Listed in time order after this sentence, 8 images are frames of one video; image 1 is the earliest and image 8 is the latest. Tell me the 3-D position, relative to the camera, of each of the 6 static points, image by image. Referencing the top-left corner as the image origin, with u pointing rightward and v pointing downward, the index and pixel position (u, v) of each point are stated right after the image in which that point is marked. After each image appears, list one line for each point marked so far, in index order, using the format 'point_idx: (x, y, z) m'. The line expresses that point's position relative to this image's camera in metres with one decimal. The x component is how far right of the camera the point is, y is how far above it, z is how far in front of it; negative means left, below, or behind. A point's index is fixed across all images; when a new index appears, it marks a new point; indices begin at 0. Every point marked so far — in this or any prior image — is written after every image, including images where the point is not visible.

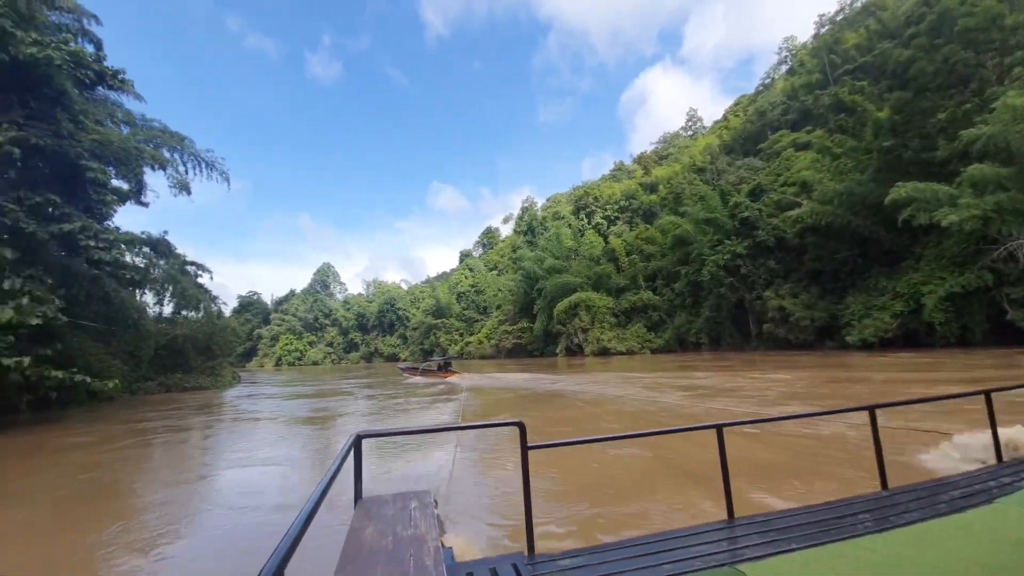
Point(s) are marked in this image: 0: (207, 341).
0: (-14.3, -2.4, +19.1) m
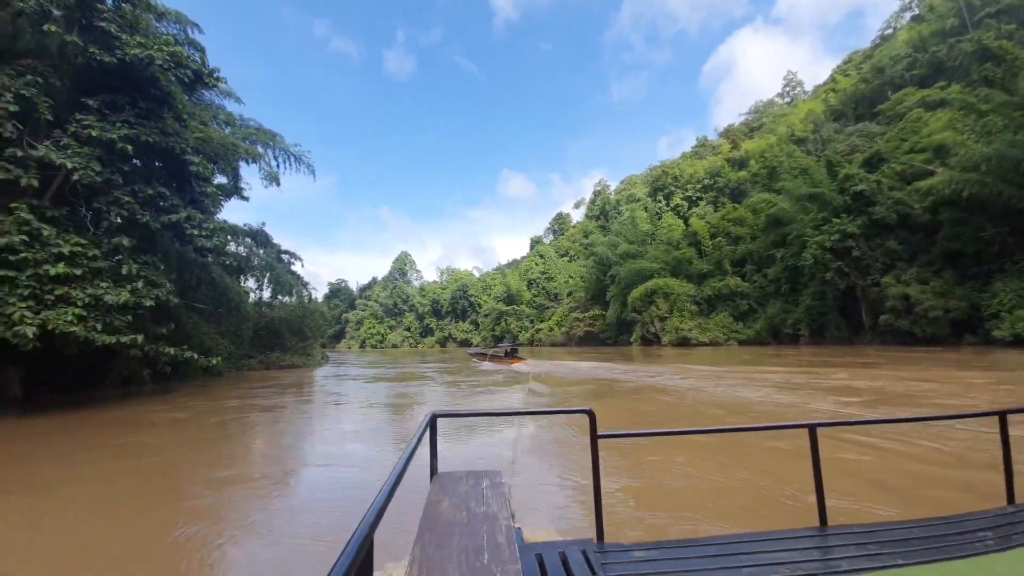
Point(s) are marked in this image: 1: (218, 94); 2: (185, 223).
0: (-10.9, -1.7, +20.8) m
1: (-10.6, +6.9, +14.7) m
2: (-7.4, +1.5, +9.1) m
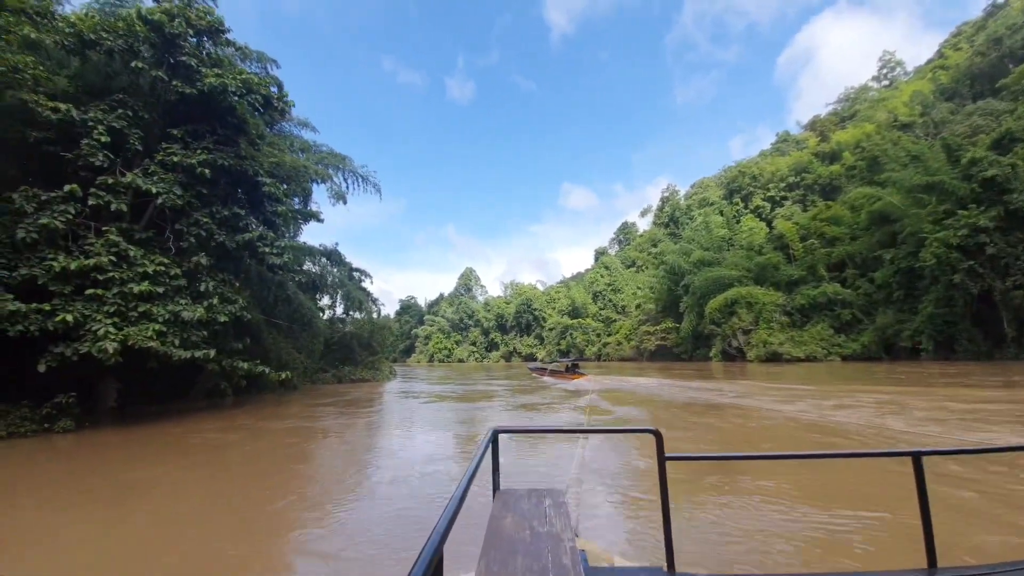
0: (-7.6, -2.6, +21.5) m
1: (-8.4, +6.3, +15.7) m
2: (-6.0, +1.1, +9.5) m
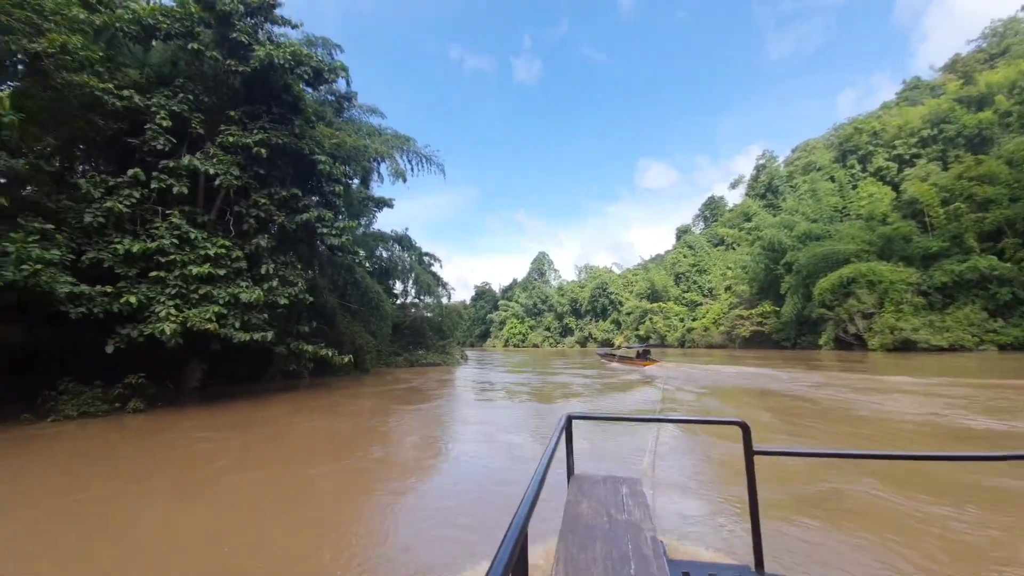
0: (-3.8, -1.8, +21.6) m
1: (-5.8, +6.9, +15.8) m
2: (-4.5, +1.5, +9.4) m
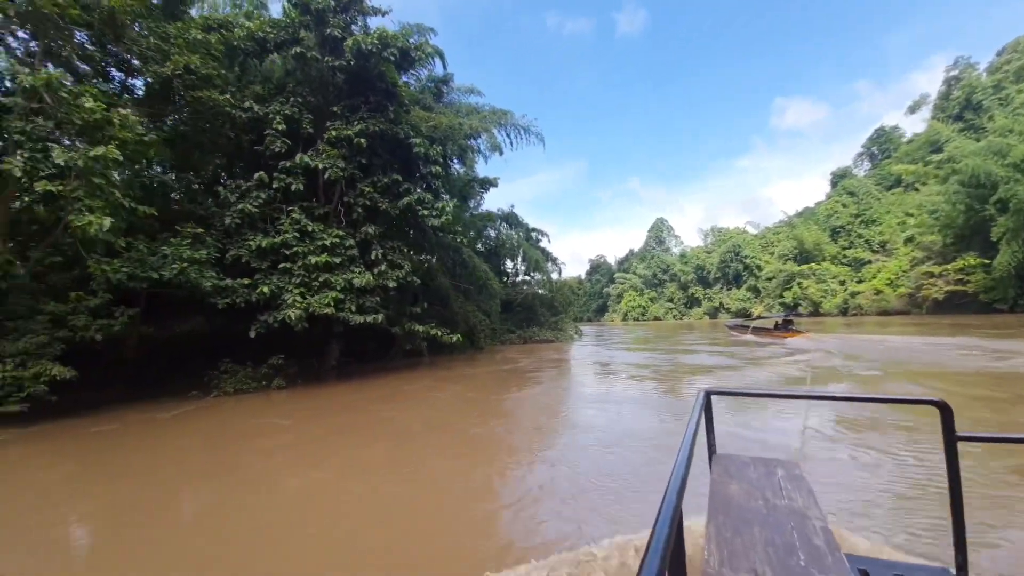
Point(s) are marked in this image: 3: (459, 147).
0: (+2.0, -0.5, +21.3) m
1: (-2.1, +7.6, +15.9) m
2: (-2.2, +1.9, +9.6) m
3: (-1.6, +4.0, +11.6) m
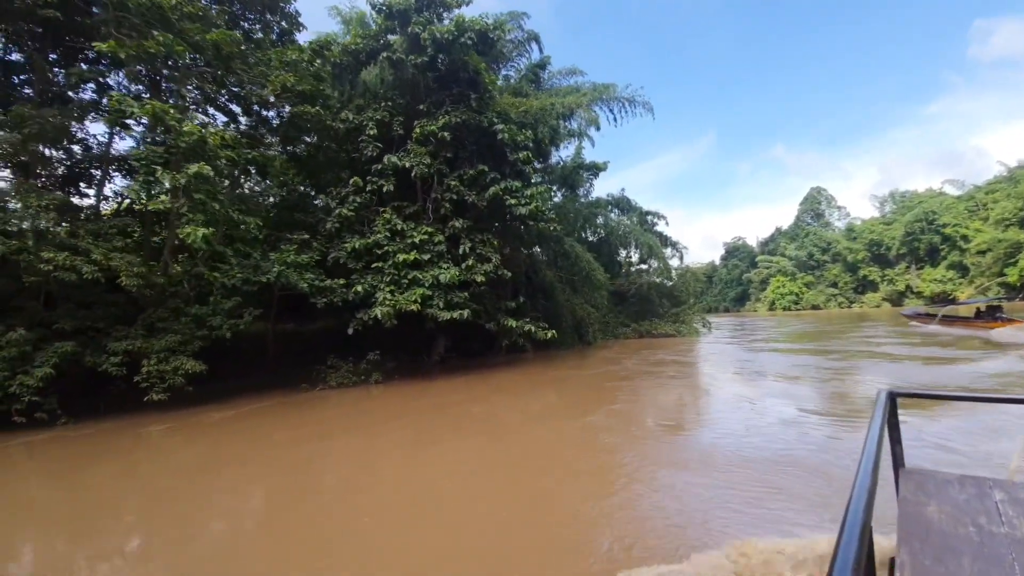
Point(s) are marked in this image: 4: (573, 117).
0: (+7.5, 0.0, +19.2) m
1: (+1.7, +7.9, +15.1) m
2: (0.0, +2.1, +9.3) m
3: (+1.0, +4.2, +10.9) m
4: (+1.9, +4.9, +12.0) m
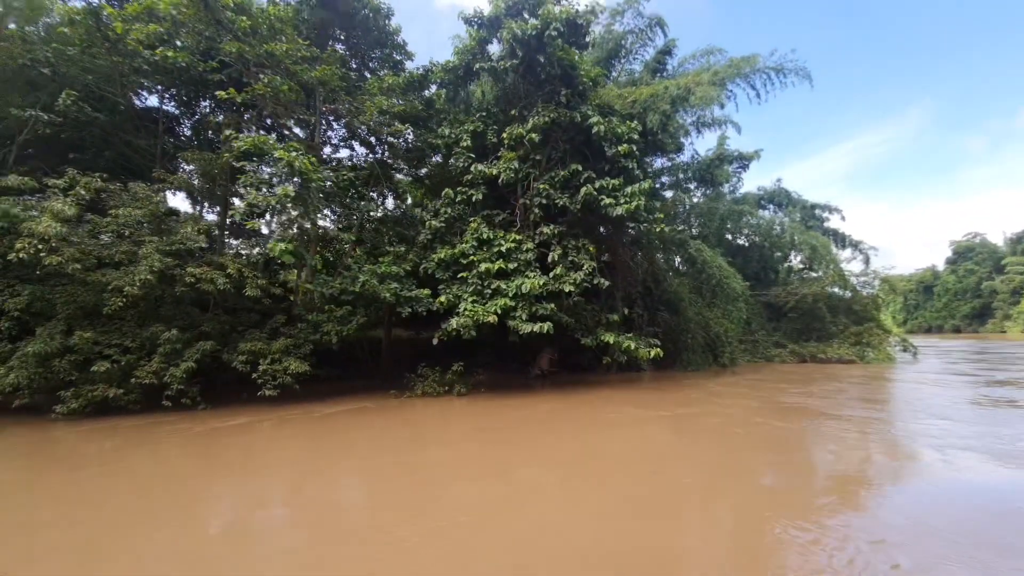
0: (+12.6, -0.4, +15.0) m
1: (+5.7, +7.5, +13.4) m
2: (+2.1, +1.9, +8.3) m
3: (+3.7, +3.9, +9.5) m
4: (+4.9, +4.6, +10.3) m
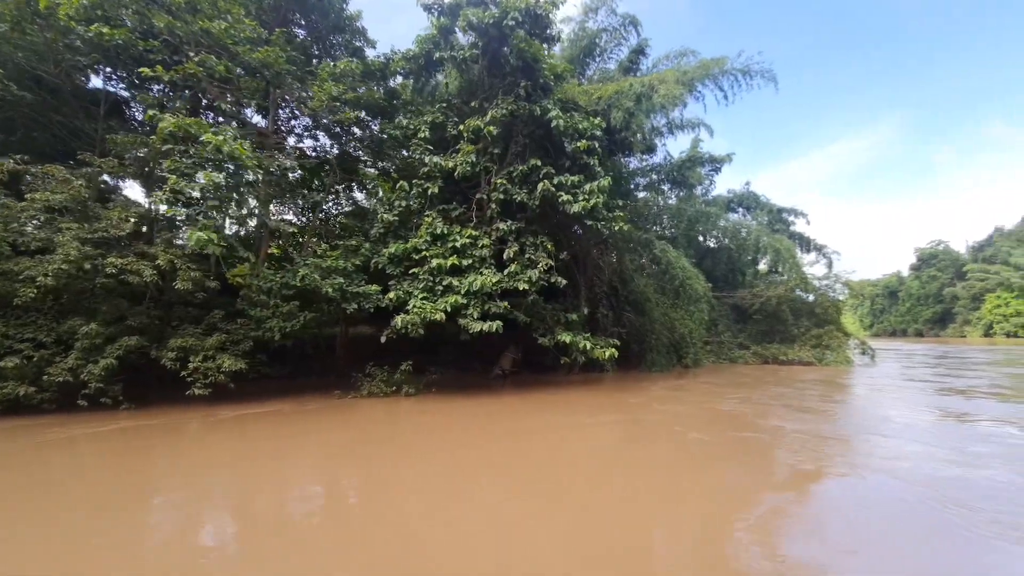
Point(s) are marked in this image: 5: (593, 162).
0: (+11.5, -0.6, +15.3) m
1: (+4.9, +7.5, +13.4) m
2: (+1.3, +1.9, +8.2) m
3: (+2.9, +3.9, +9.5) m
4: (+4.1, +4.6, +10.3) m
5: (+2.2, +2.6, +8.9) m
